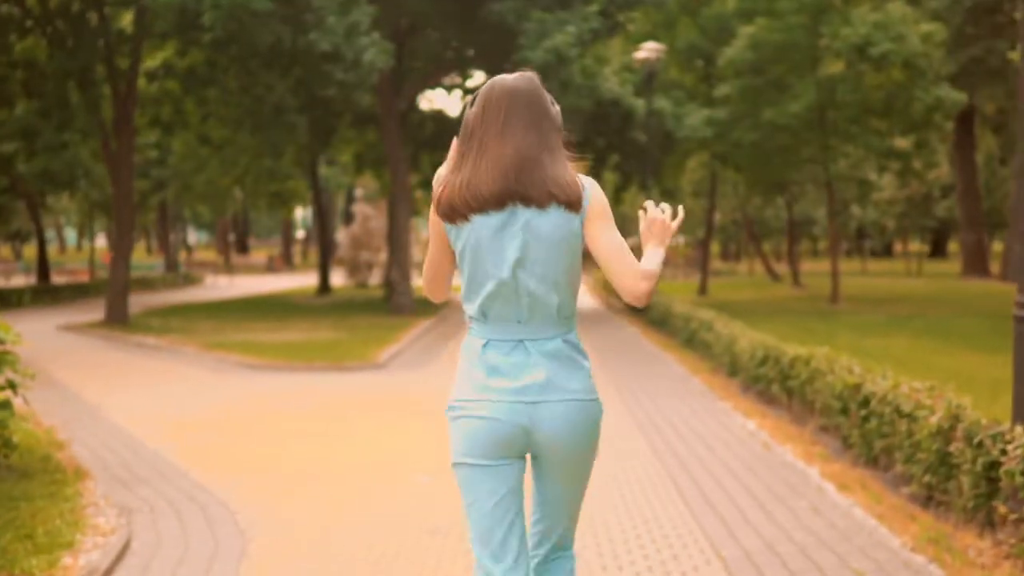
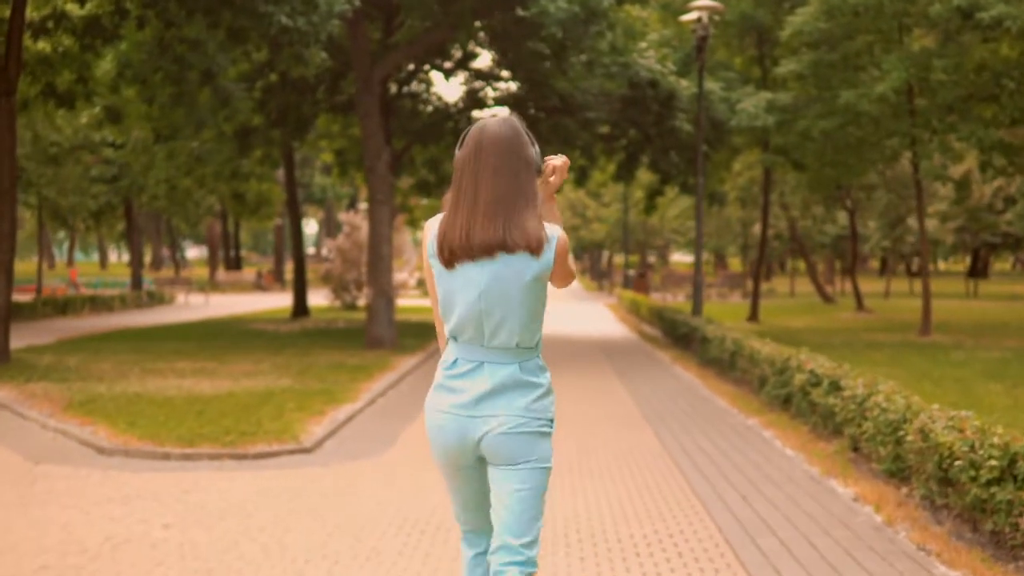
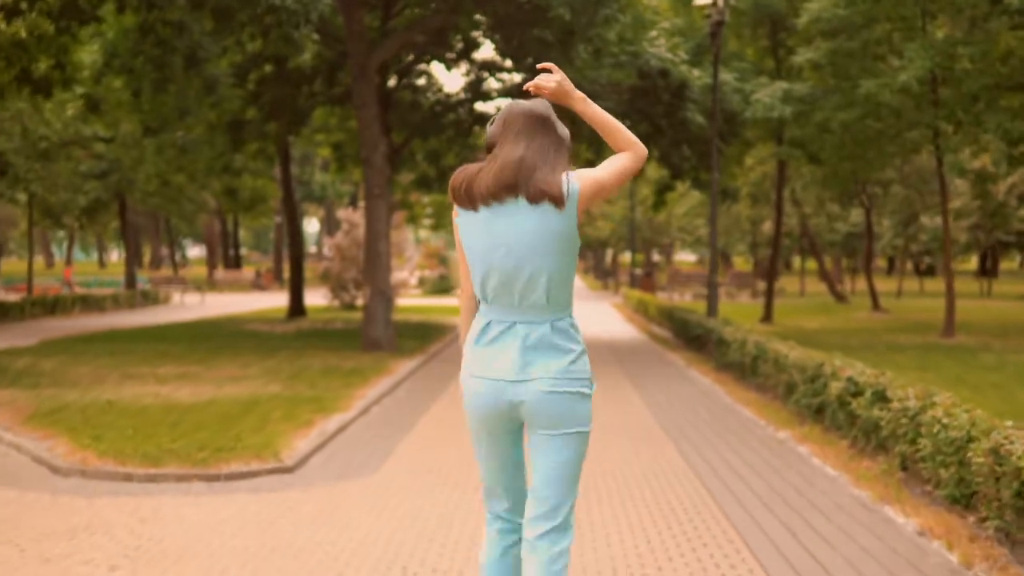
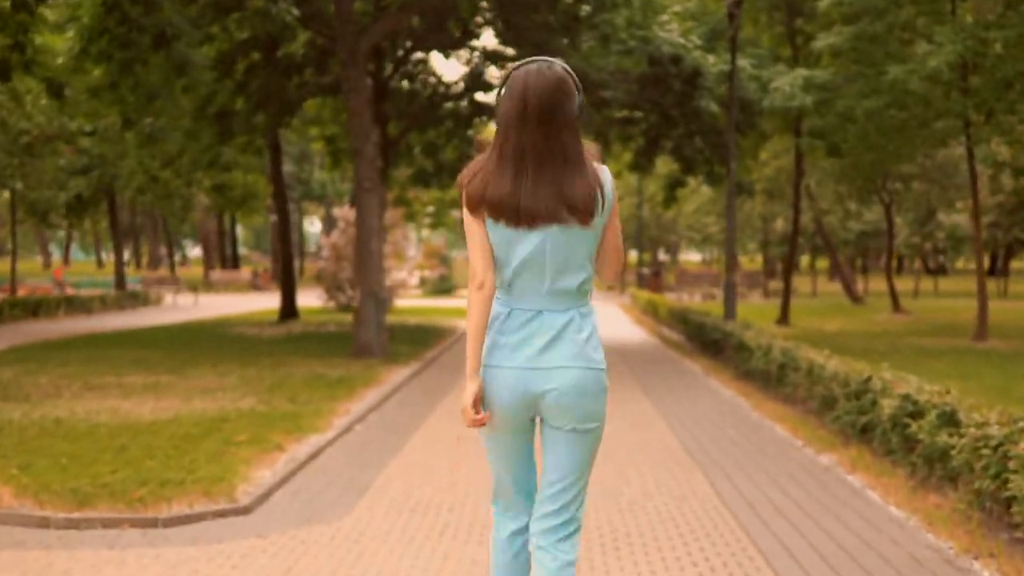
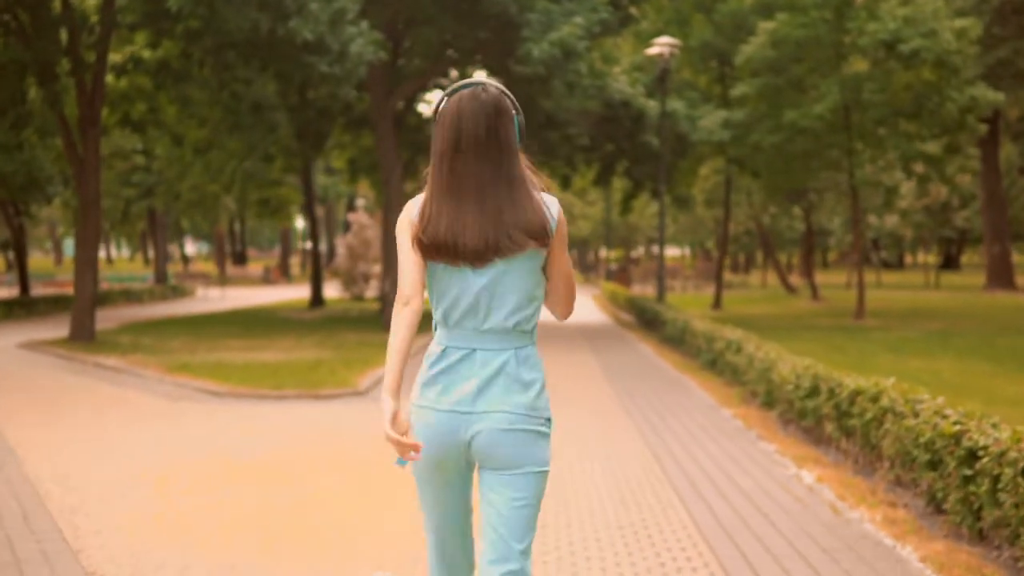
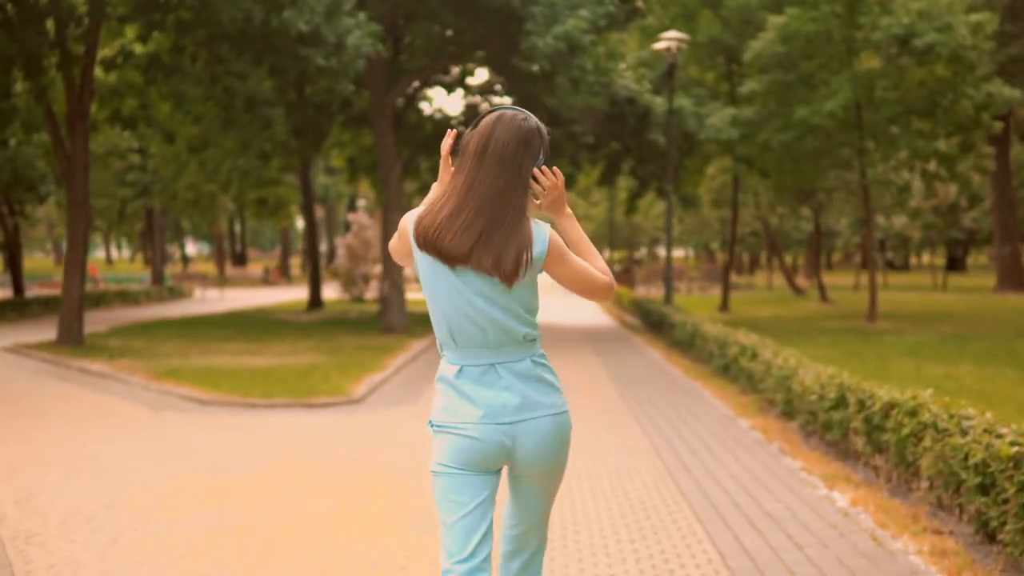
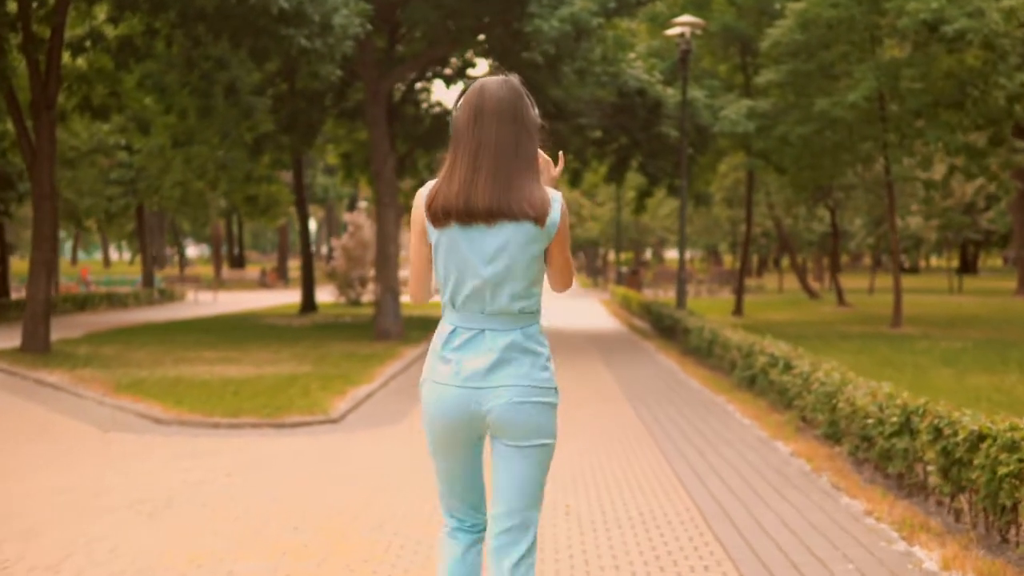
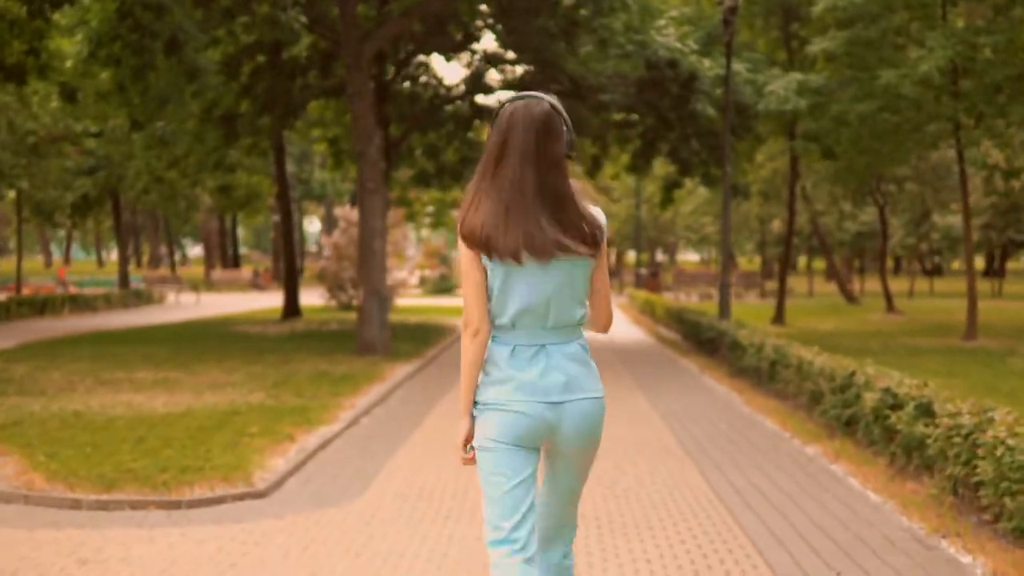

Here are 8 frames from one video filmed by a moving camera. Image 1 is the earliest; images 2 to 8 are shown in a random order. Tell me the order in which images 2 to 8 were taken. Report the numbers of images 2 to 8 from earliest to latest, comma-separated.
5, 6, 7, 2, 3, 8, 4
